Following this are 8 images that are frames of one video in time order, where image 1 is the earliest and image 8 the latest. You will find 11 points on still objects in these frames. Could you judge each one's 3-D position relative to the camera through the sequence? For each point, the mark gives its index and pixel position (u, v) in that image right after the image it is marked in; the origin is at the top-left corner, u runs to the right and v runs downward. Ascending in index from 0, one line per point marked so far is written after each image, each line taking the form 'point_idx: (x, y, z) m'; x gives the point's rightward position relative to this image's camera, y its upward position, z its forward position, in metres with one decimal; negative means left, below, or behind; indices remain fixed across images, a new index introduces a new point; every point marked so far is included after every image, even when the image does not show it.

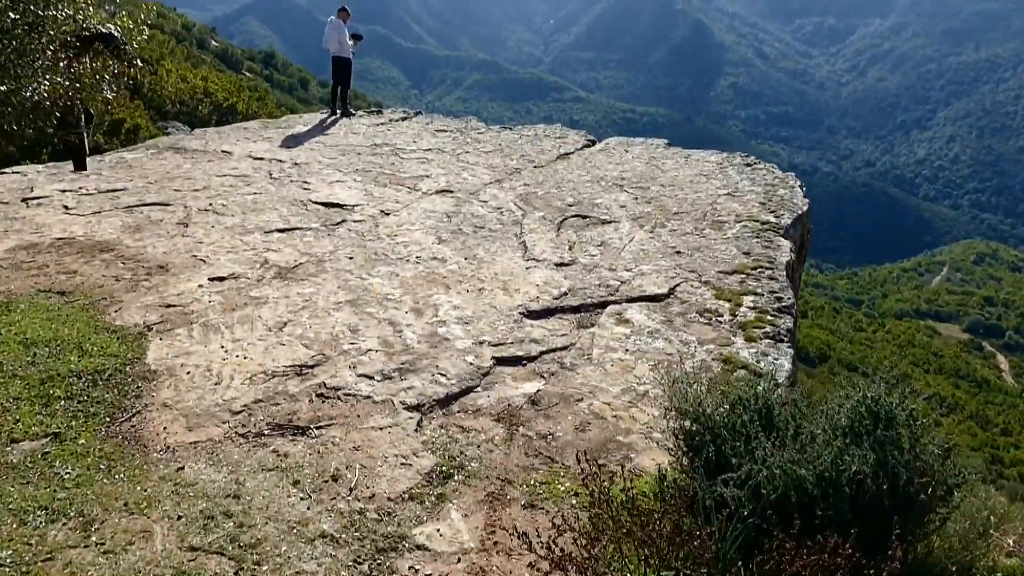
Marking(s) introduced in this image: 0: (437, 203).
0: (-0.7, +0.8, +7.9) m
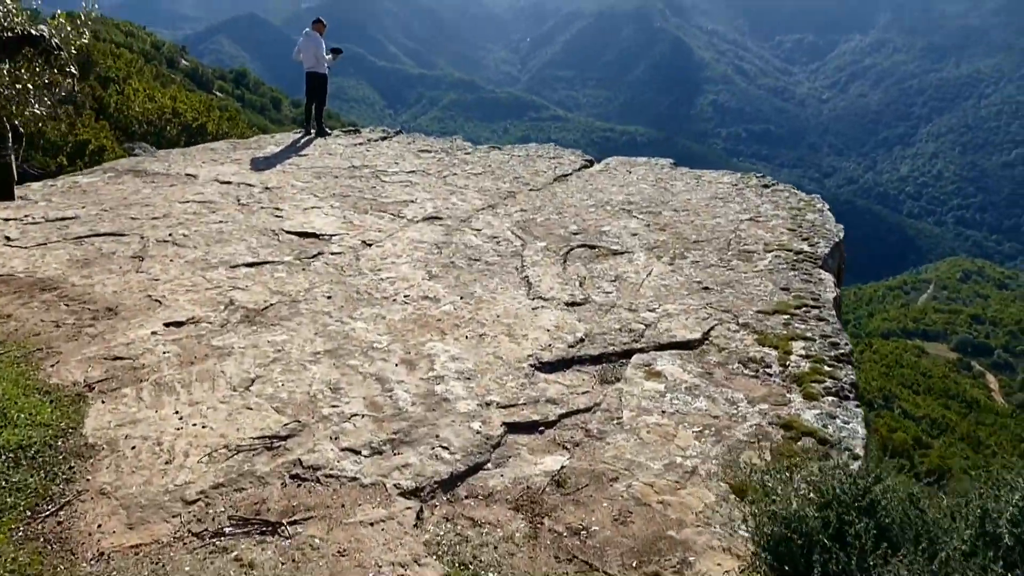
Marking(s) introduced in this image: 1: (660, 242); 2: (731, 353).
0: (-0.7, +0.5, +7.1) m
1: (+1.1, +0.3, +6.5) m
2: (+1.1, -0.3, +4.4) m
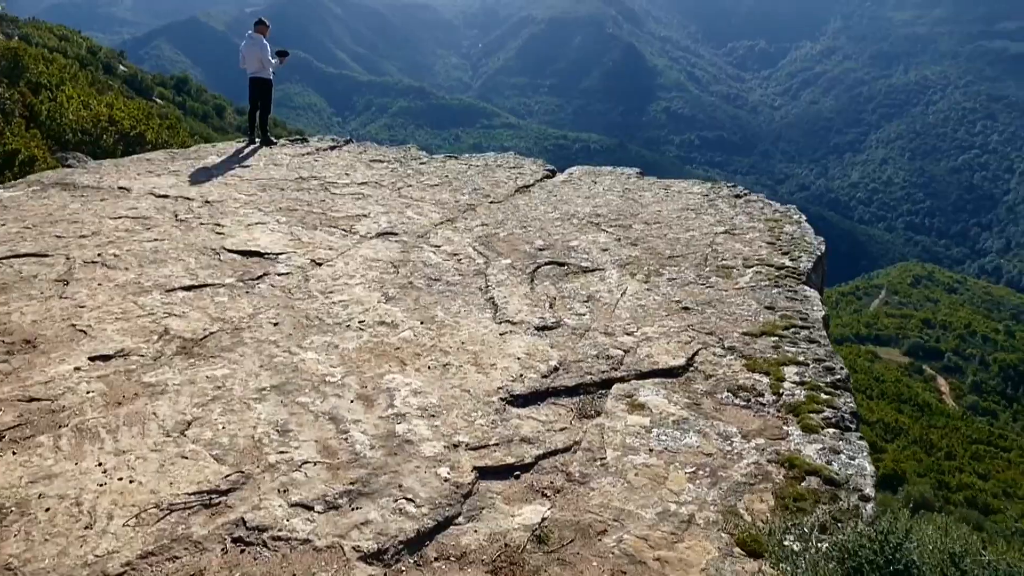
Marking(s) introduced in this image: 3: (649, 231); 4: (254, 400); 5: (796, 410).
0: (-1.0, +0.3, +6.7) m
1: (+0.8, +0.2, +6.2) m
2: (+1.0, -0.4, +4.1) m
3: (+1.1, +0.4, +7.0) m
4: (-1.2, -0.5, +4.0) m
5: (+1.2, -0.5, +3.8) m
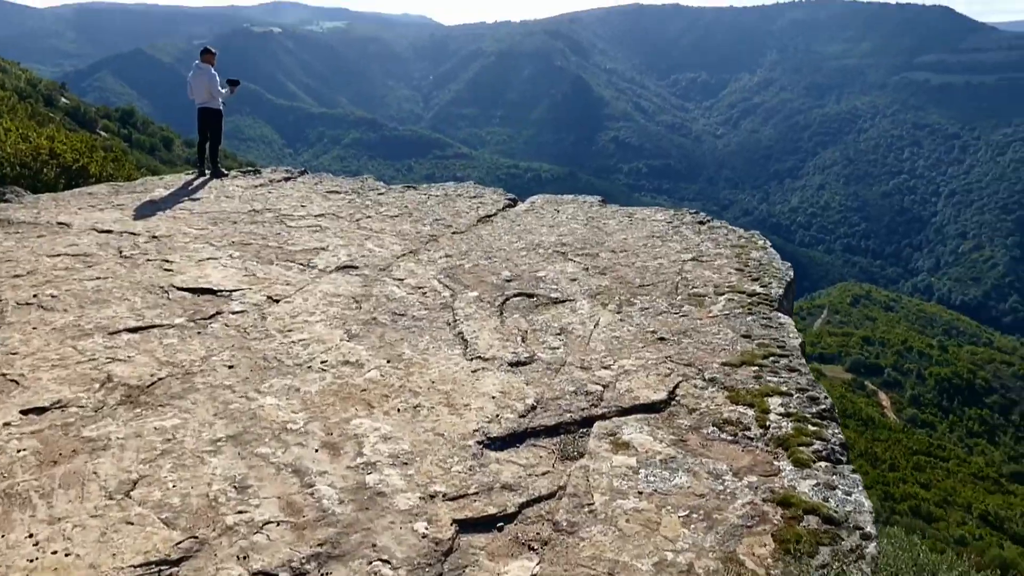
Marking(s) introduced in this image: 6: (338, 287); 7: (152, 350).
0: (-1.3, 0.0, +6.4) m
1: (+0.6, 0.0, +6.0) m
2: (+0.8, -0.6, +3.9) m
3: (+0.8, +0.2, +6.8) m
4: (-1.3, -0.7, +3.7) m
5: (+1.1, -0.6, +3.6) m
6: (-1.2, 0.0, +6.3) m
7: (-2.0, -0.3, +5.0) m
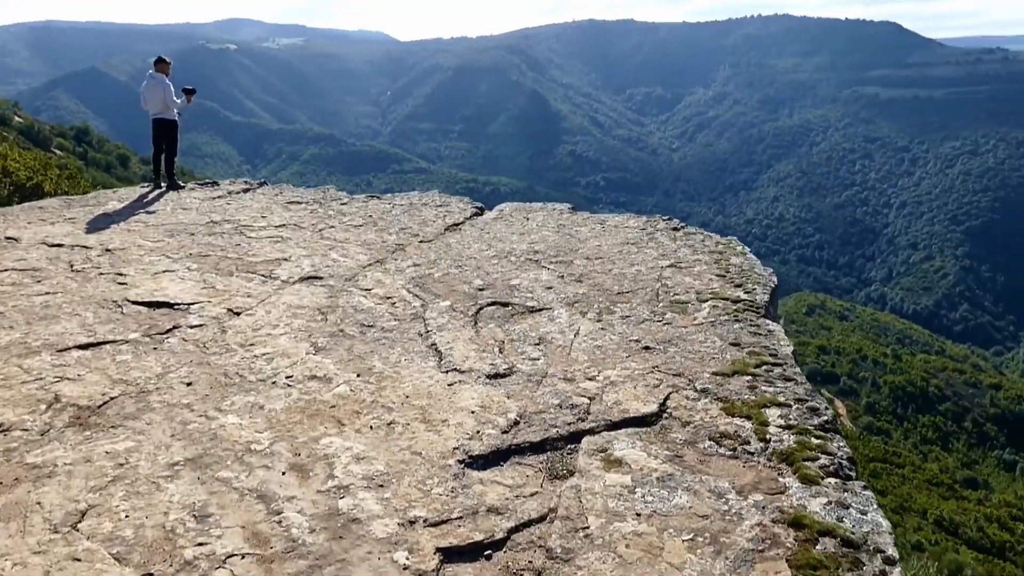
0: (-1.4, 0.0, +6.1) m
1: (+0.5, -0.1, +5.8) m
2: (+0.8, -0.6, +3.7) m
3: (+0.6, +0.2, +6.6) m
4: (-1.3, -0.7, +3.4) m
5: (+1.1, -0.6, +3.4) m
6: (-1.4, -0.1, +6.0) m
7: (-2.2, -0.4, +4.6) m
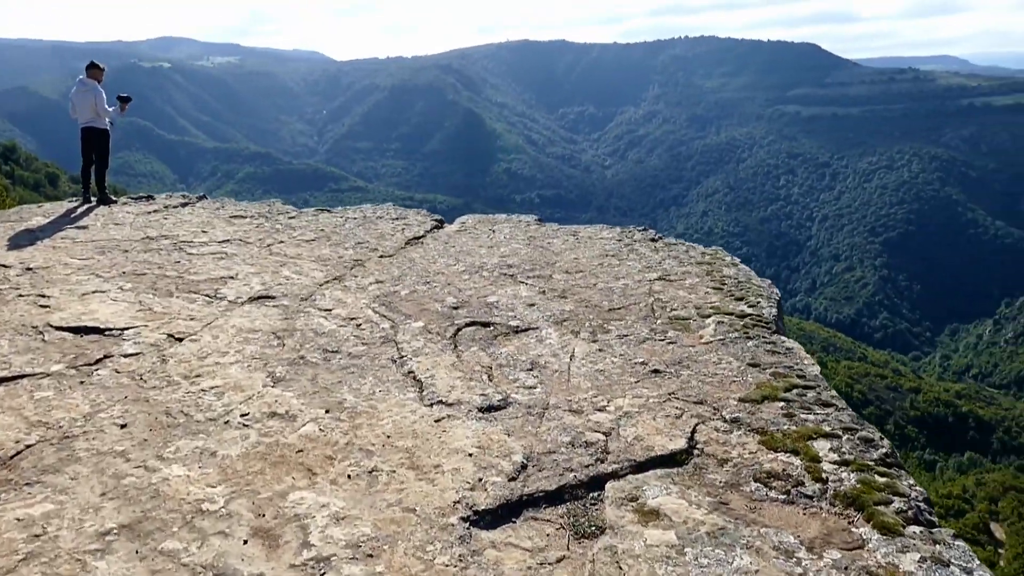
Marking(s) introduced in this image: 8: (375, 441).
0: (-1.6, -0.2, +5.4) m
1: (+0.3, -0.2, +5.2) m
2: (+0.8, -0.6, +3.1) m
3: (+0.4, +0.1, +6.0) m
4: (-1.3, -0.8, +2.7) m
5: (+1.1, -0.7, +2.8) m
6: (-1.6, -0.2, +5.3) m
7: (-2.2, -0.5, +3.9) m
8: (-0.5, -0.6, +3.5) m
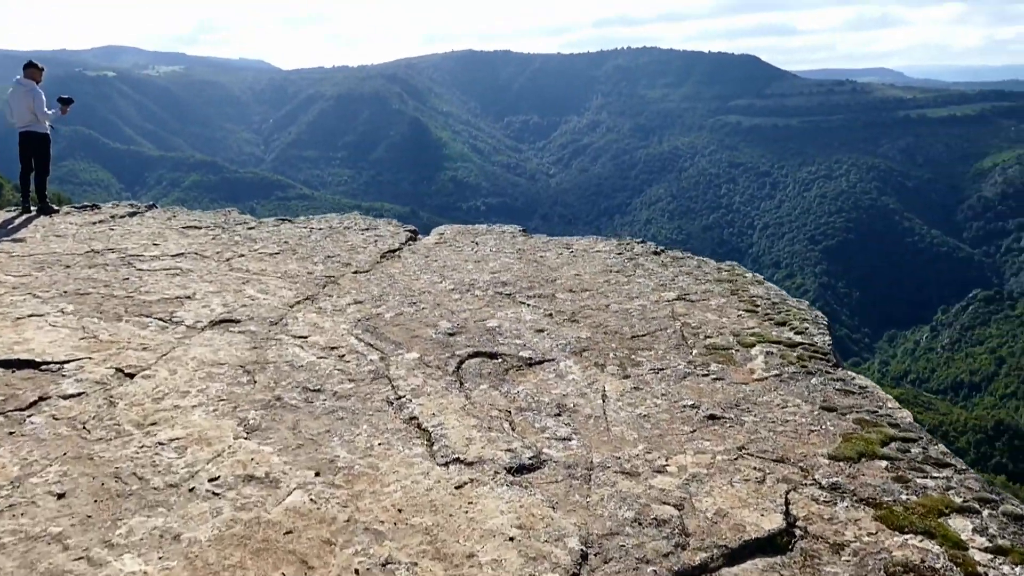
0: (-1.5, -0.3, +4.6) m
1: (+0.4, -0.3, +4.5) m
2: (+1.0, -0.7, +2.4) m
3: (+0.4, -0.1, +5.3) m
4: (-1.1, -0.9, +1.9) m
5: (+1.3, -0.8, +2.2) m
6: (-1.5, -0.3, +4.5) m
7: (-2.1, -0.6, +3.1) m
8: (-0.4, -0.7, +2.7) m
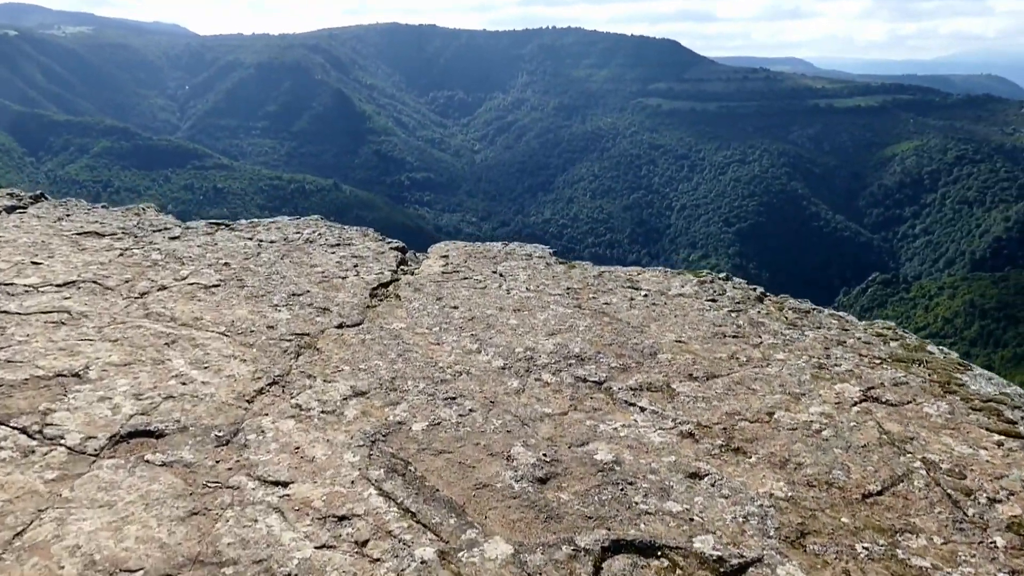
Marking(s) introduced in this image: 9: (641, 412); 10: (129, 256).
0: (-1.1, -0.7, +2.5) m
1: (+0.8, -0.7, +2.6) m
2: (+1.6, -1.2, +0.6) m
3: (+0.8, -0.4, +3.4) m
4: (-0.4, -1.3, -0.1) m
5: (+1.9, -1.2, +0.4) m
6: (-1.1, -0.7, +2.5) m
7: (-1.5, -1.0, +1.0) m
8: (+0.2, -1.1, +0.8) m
9: (+0.5, -0.4, +3.4) m
10: (-2.4, +0.2, +5.6) m
